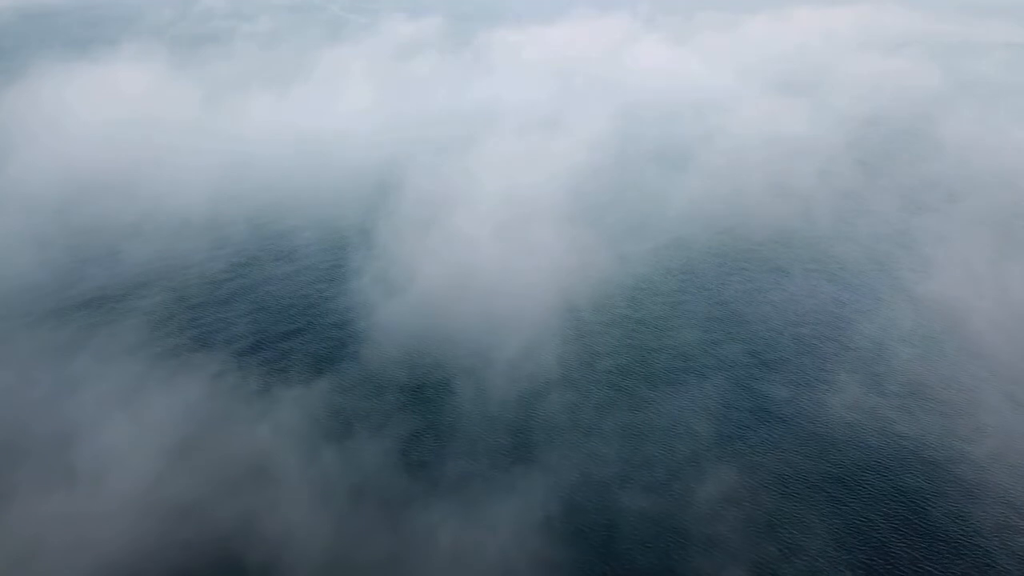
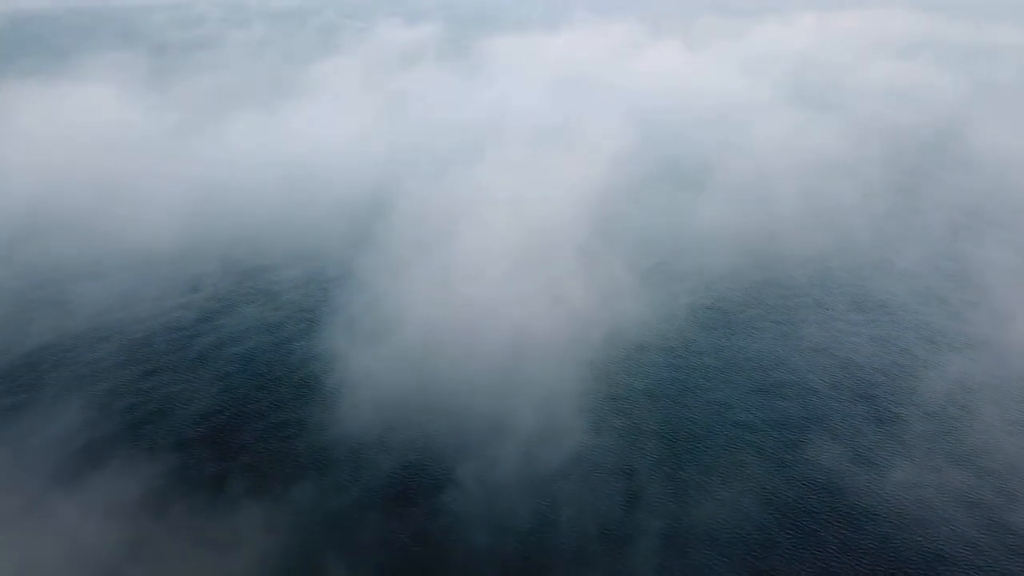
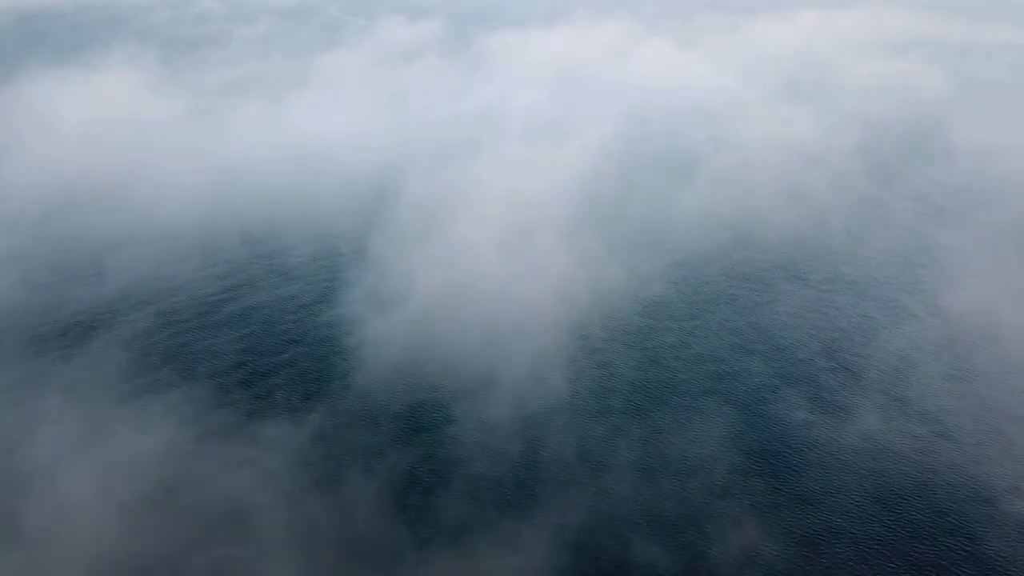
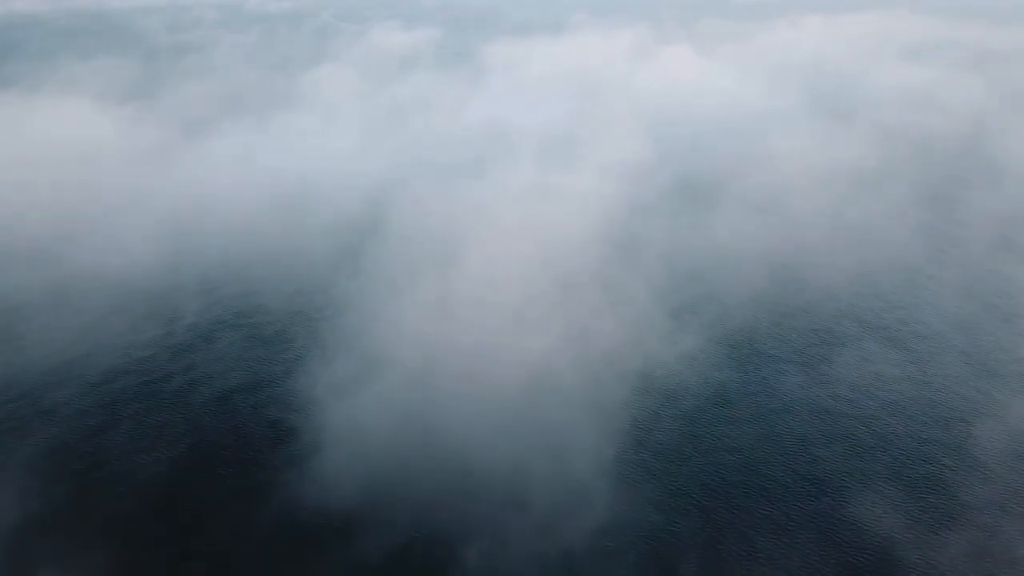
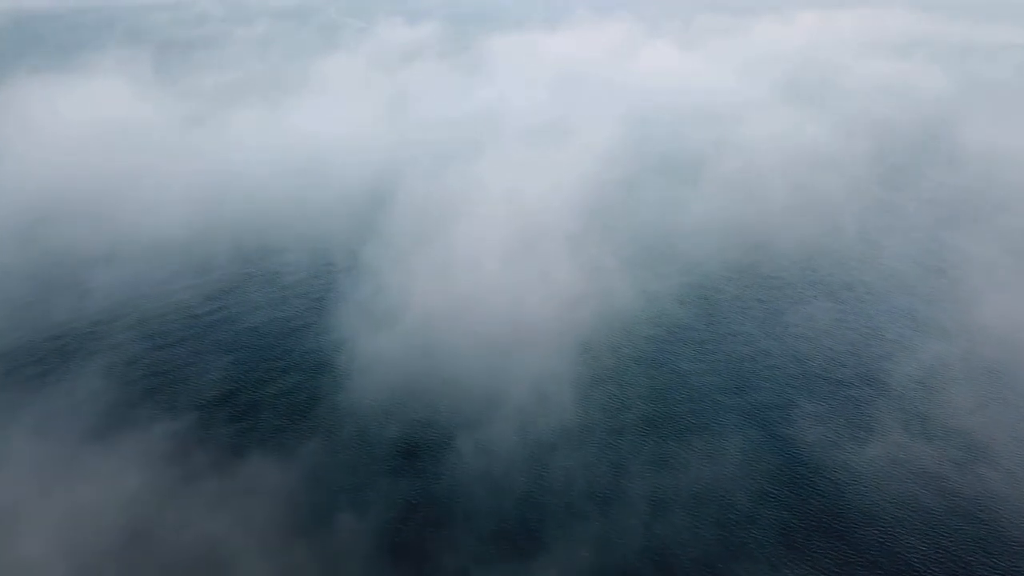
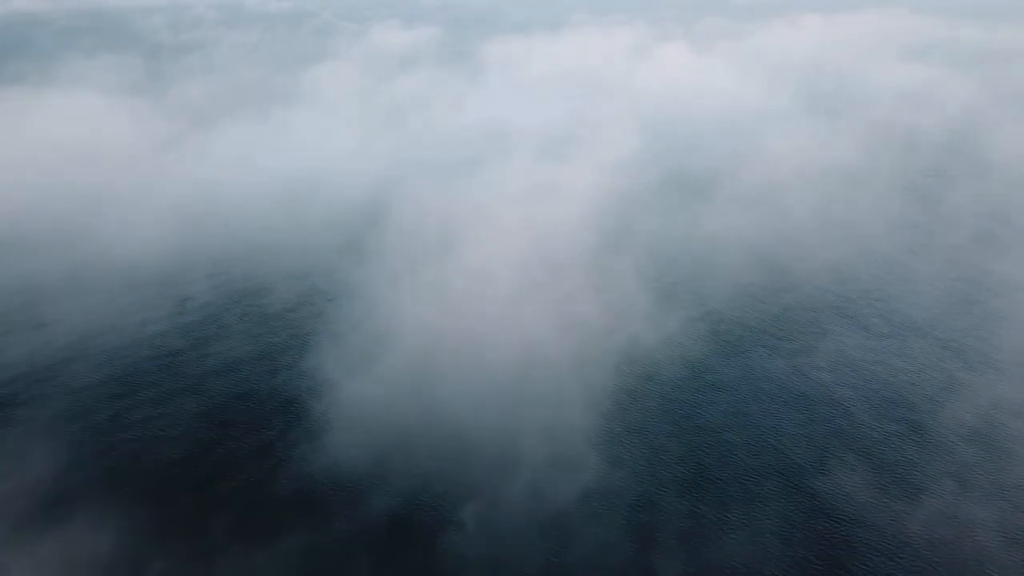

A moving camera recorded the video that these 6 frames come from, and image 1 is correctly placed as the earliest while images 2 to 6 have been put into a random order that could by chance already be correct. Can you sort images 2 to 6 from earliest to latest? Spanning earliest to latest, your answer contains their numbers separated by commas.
3, 5, 2, 6, 4
